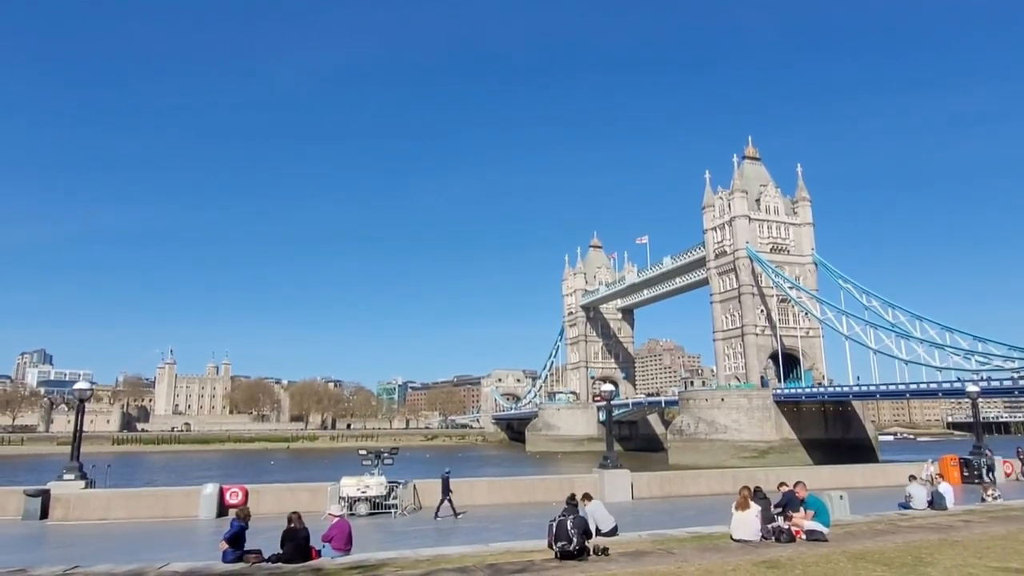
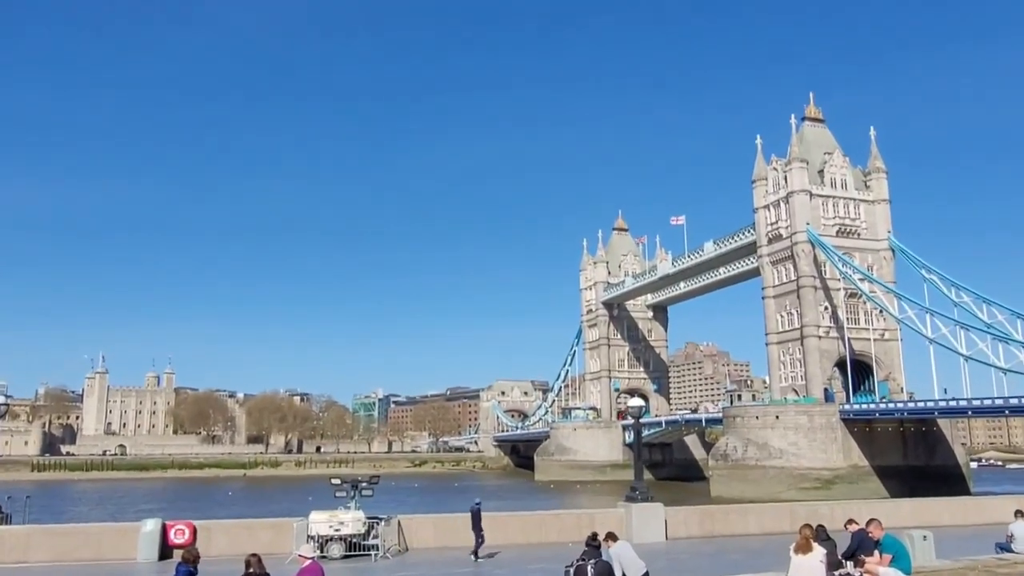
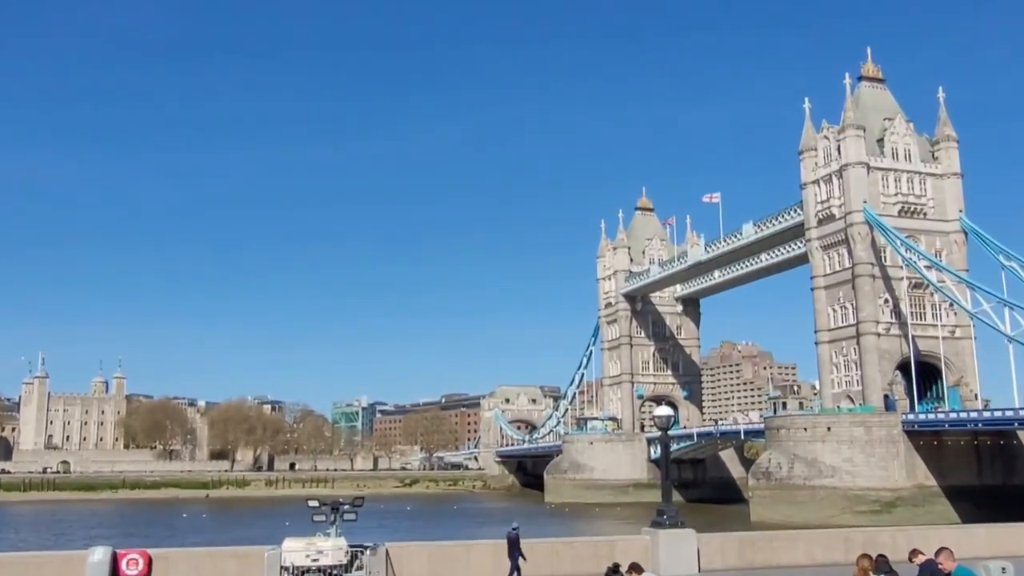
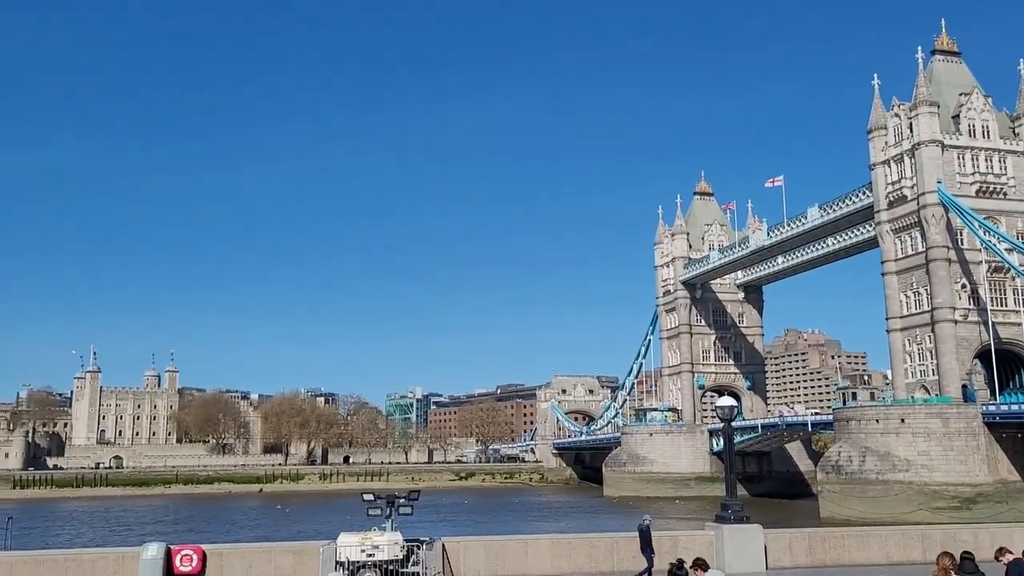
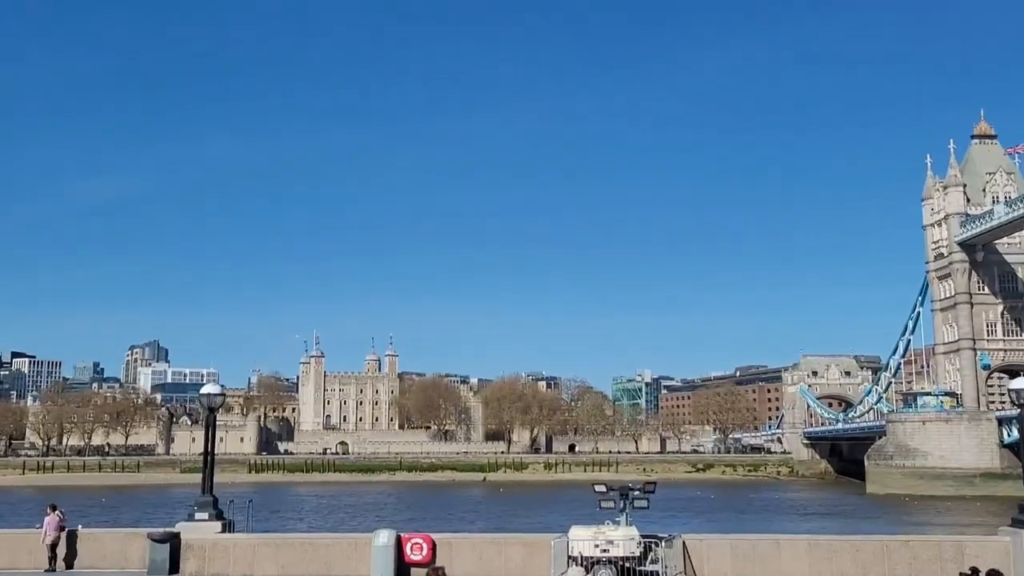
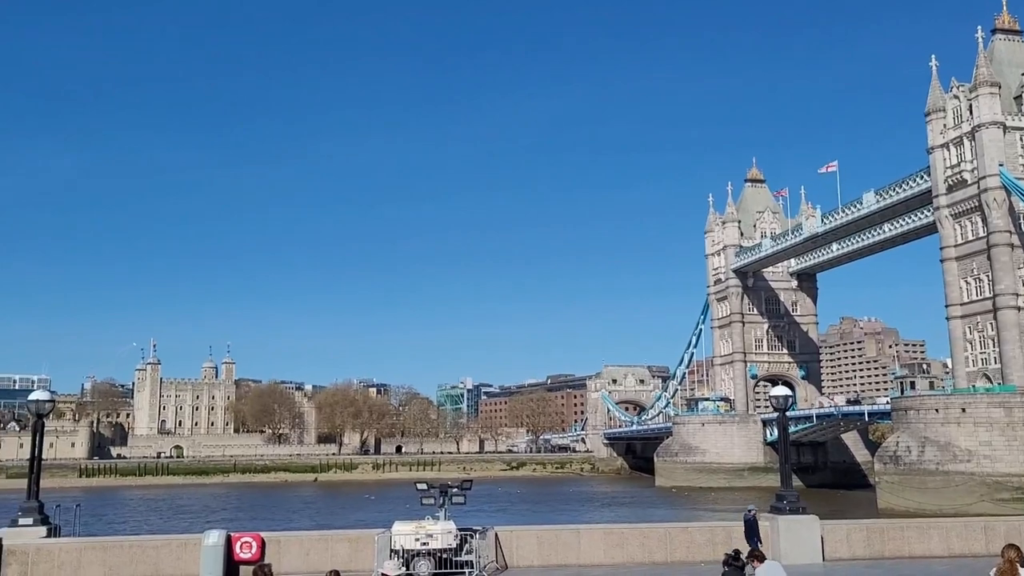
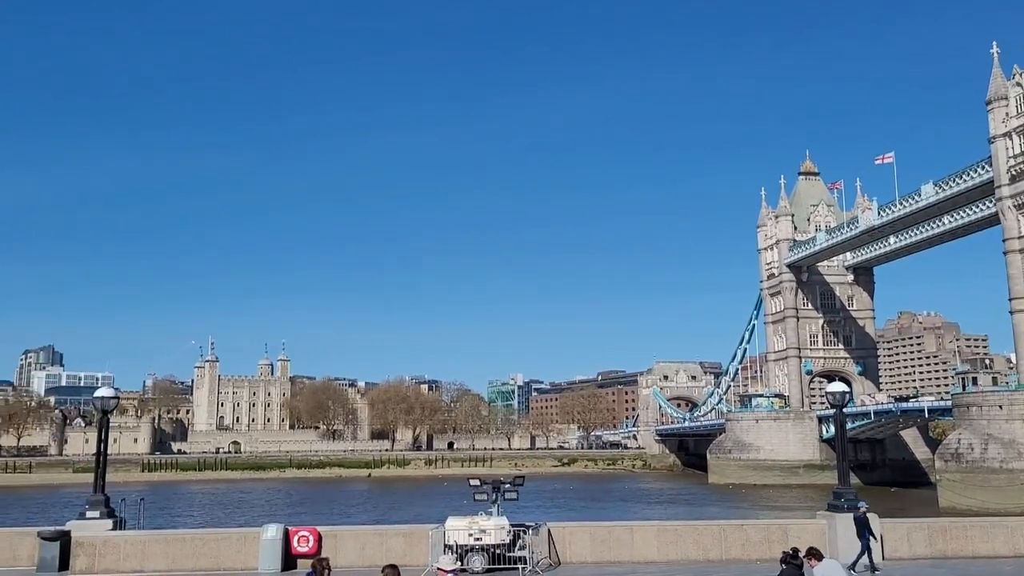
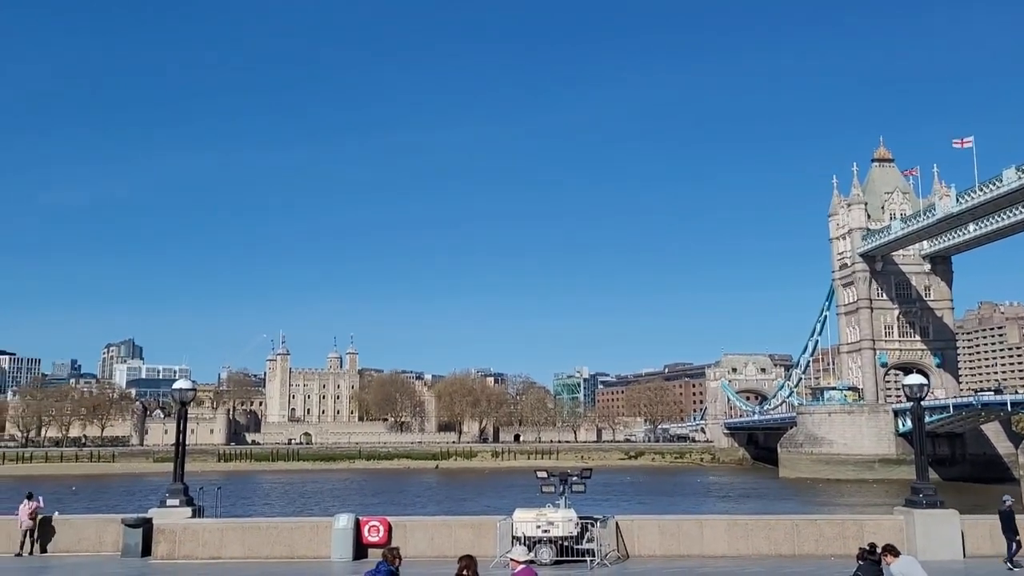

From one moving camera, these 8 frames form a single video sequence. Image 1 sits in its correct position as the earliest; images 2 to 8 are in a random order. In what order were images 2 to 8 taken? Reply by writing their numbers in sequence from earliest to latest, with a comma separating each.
2, 3, 4, 6, 7, 8, 5
